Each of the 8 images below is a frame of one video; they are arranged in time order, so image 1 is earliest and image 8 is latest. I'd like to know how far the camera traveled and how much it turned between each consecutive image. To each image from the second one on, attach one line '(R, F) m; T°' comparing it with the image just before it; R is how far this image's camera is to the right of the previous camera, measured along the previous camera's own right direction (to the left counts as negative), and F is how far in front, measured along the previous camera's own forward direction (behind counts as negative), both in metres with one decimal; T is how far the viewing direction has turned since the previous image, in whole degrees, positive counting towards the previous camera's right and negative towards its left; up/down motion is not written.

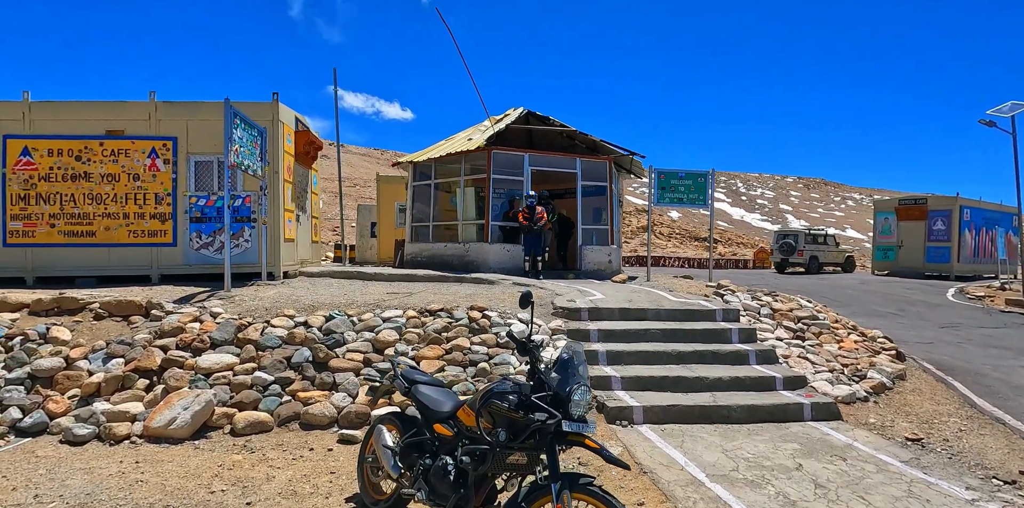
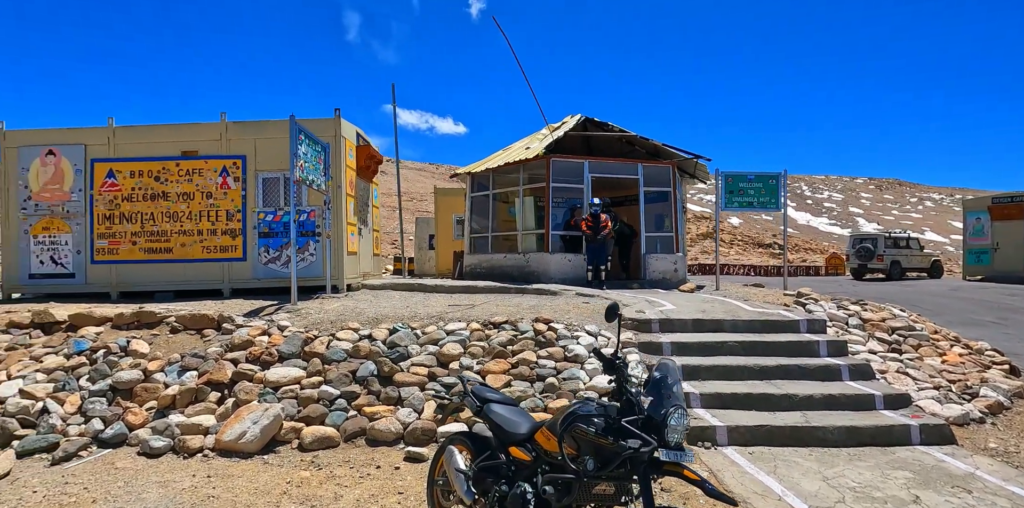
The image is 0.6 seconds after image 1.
(-0.1, +0.2) m; -5°
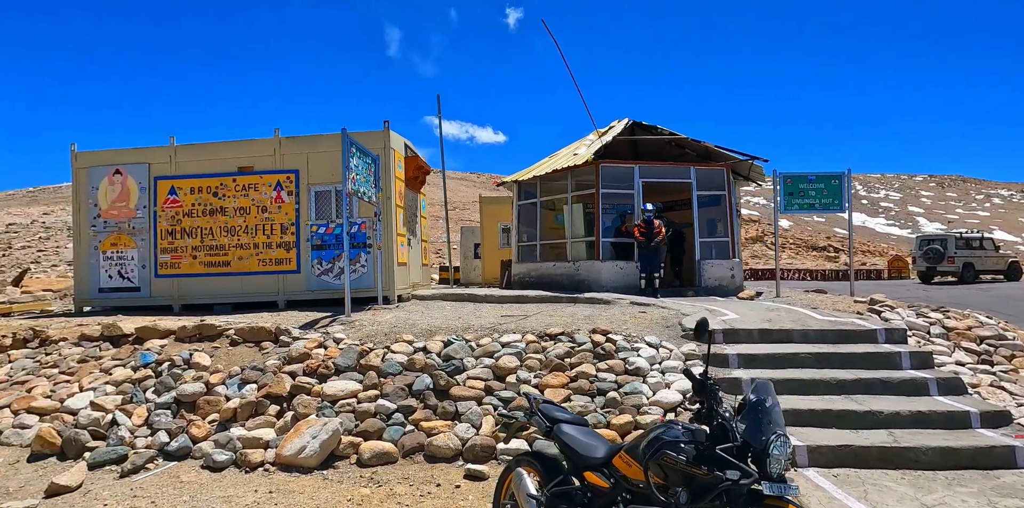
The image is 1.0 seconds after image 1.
(-0.1, +0.1) m; -4°
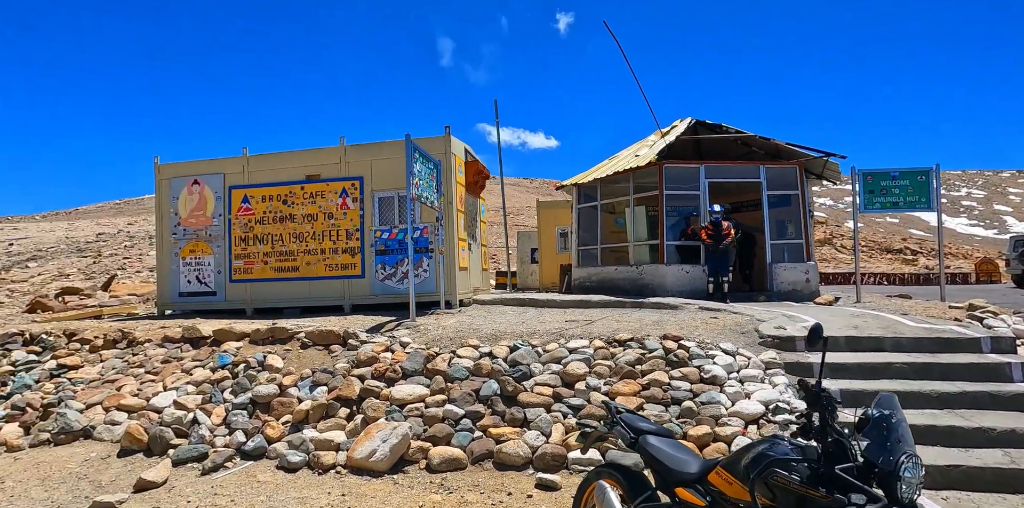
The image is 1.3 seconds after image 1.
(-0.1, +0.1) m; -5°
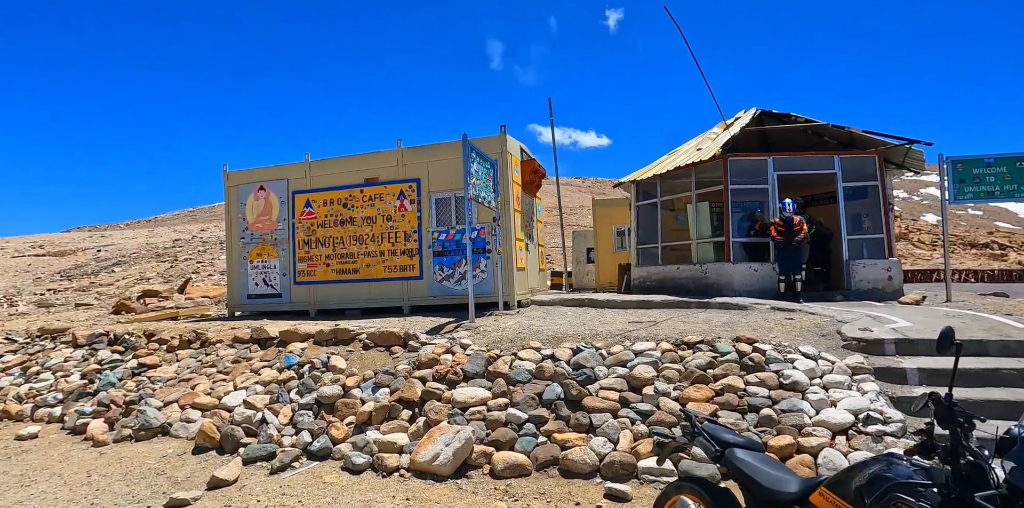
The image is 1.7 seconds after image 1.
(-0.1, +0.1) m; -5°
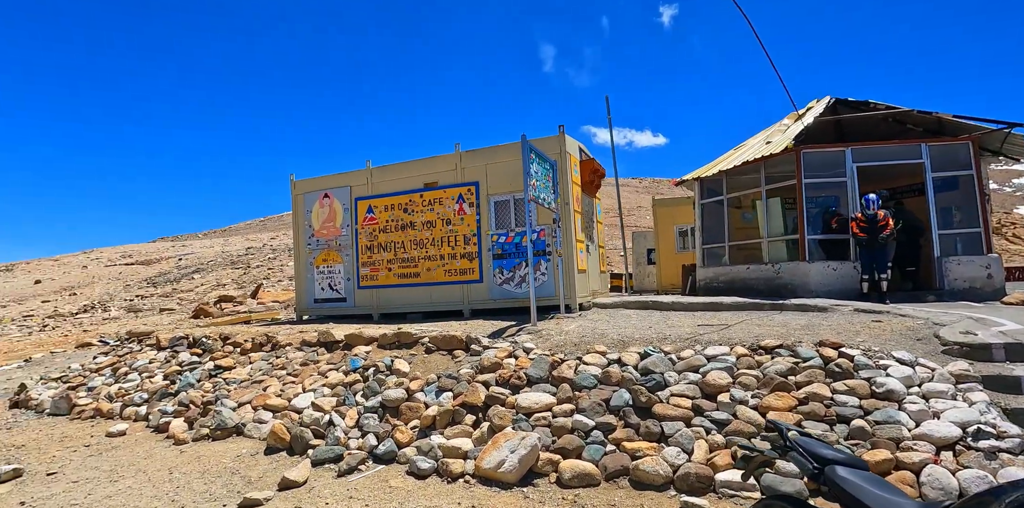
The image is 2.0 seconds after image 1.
(0.0, +0.1) m; -5°
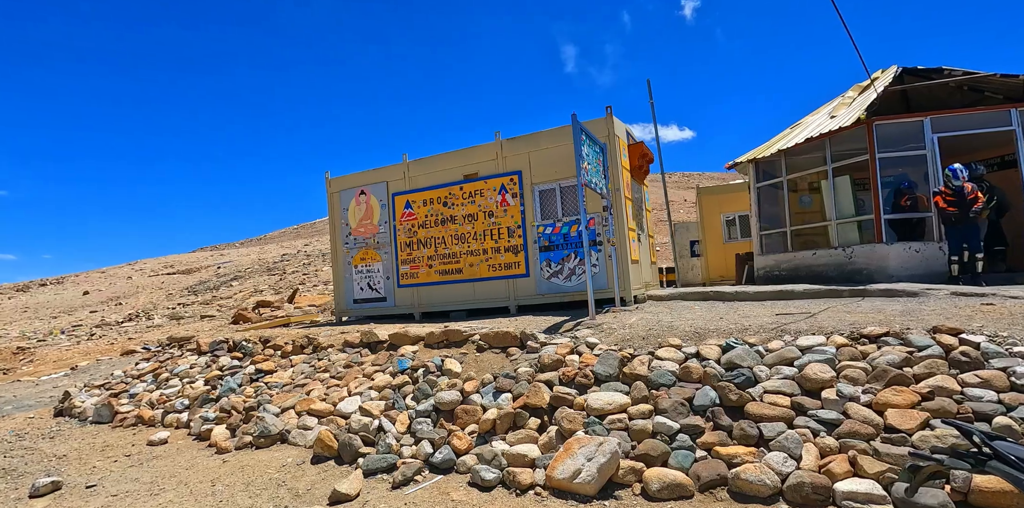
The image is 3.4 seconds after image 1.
(-0.3, +0.6) m; -3°
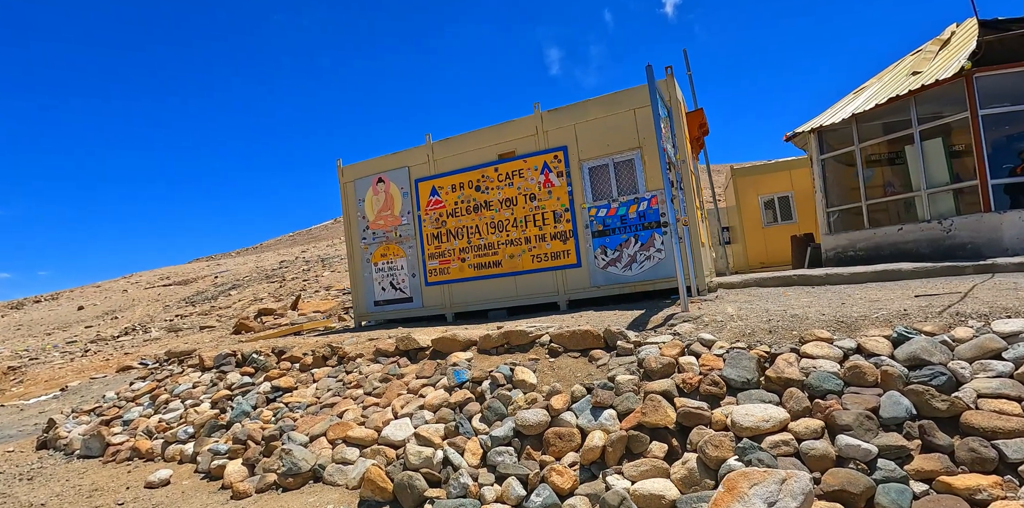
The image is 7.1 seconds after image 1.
(-0.7, +1.3) m; 0°
